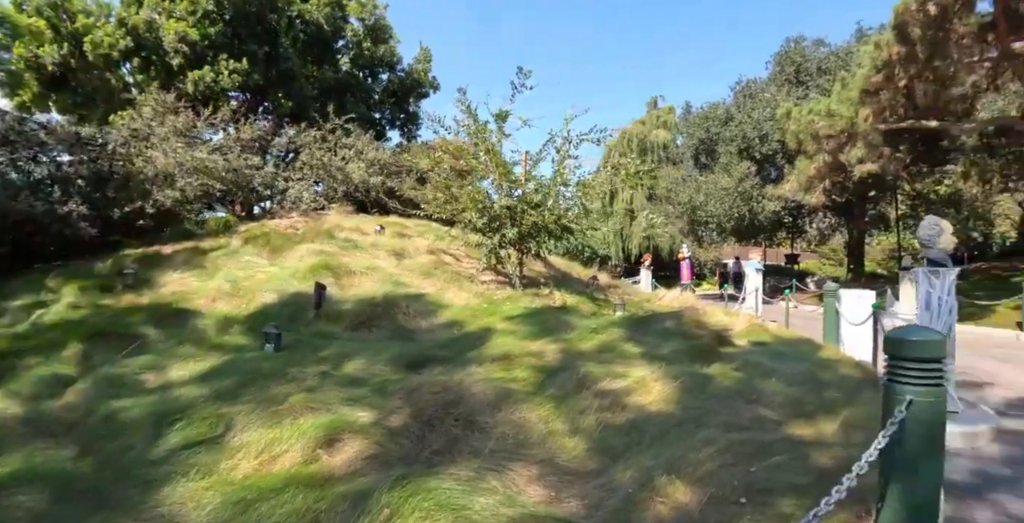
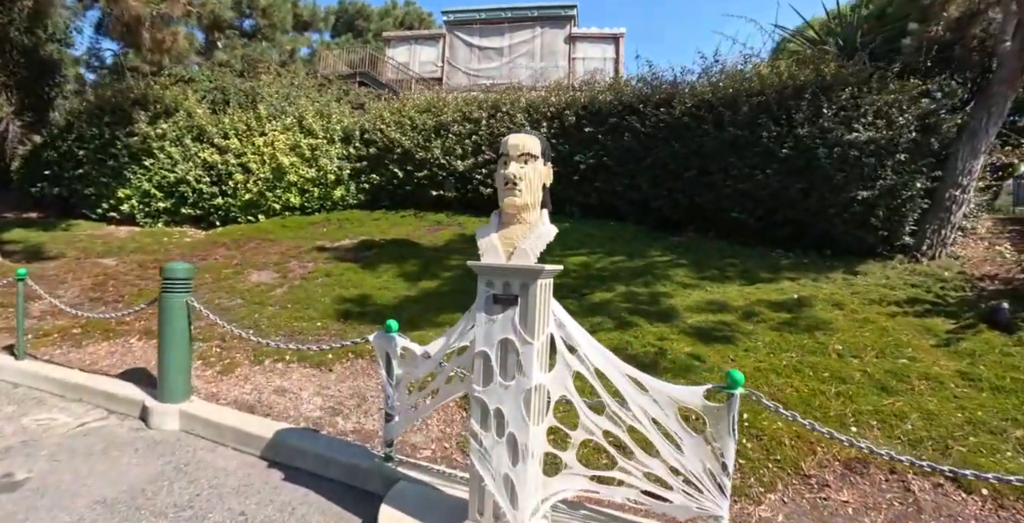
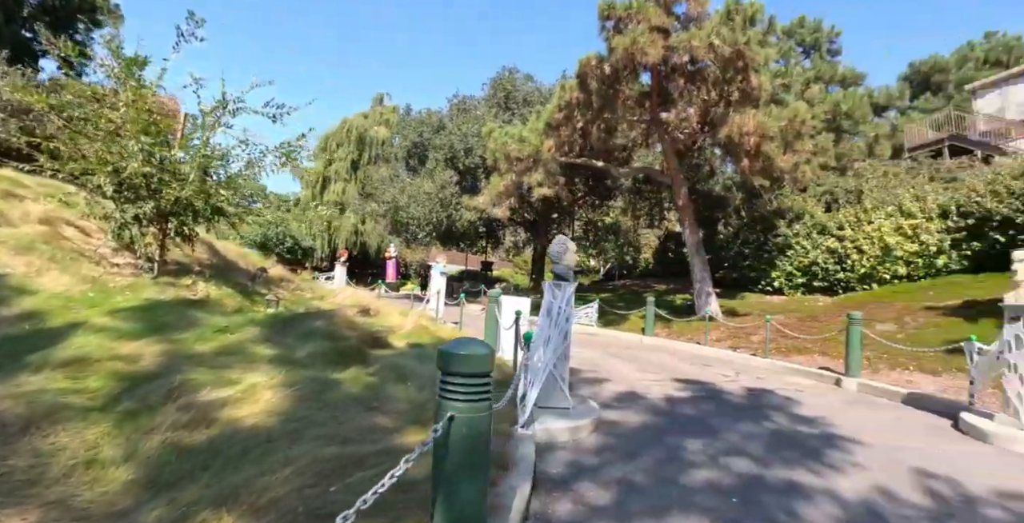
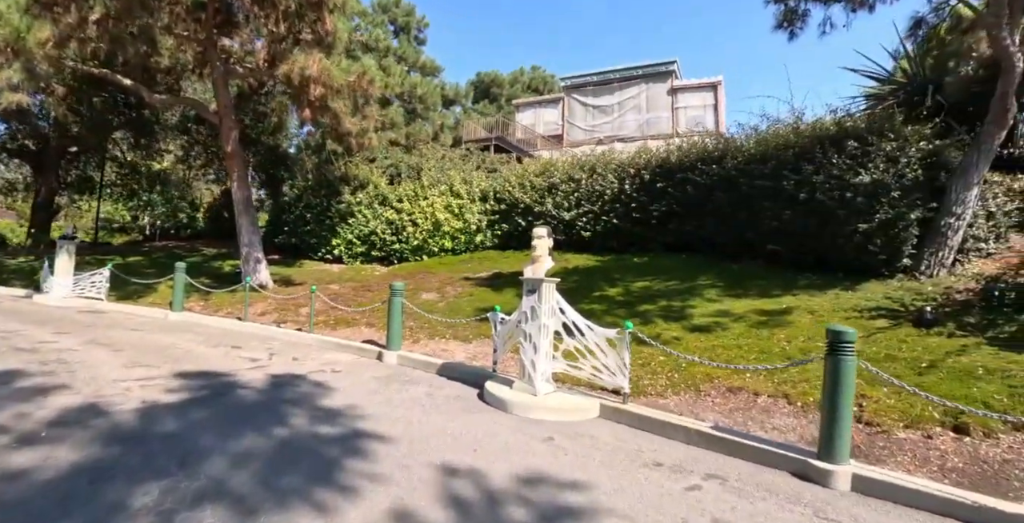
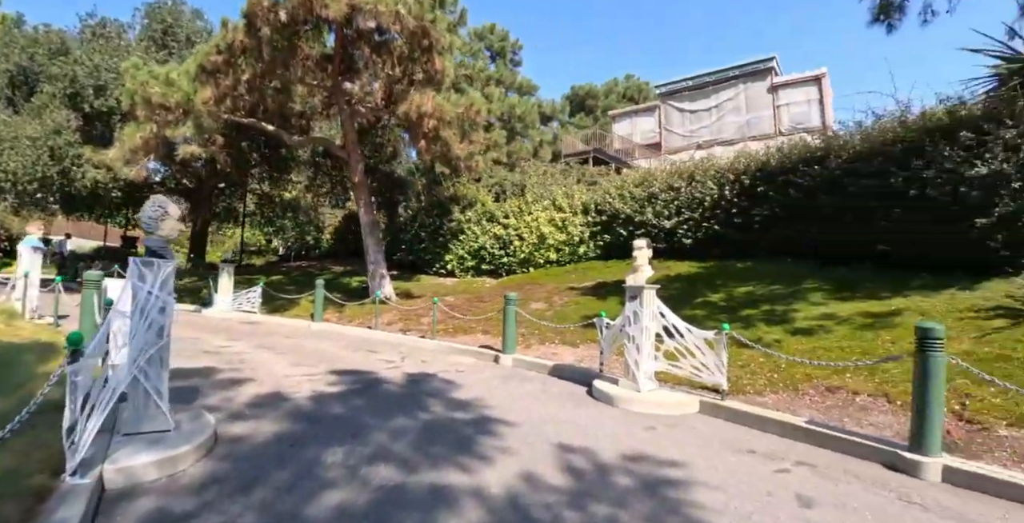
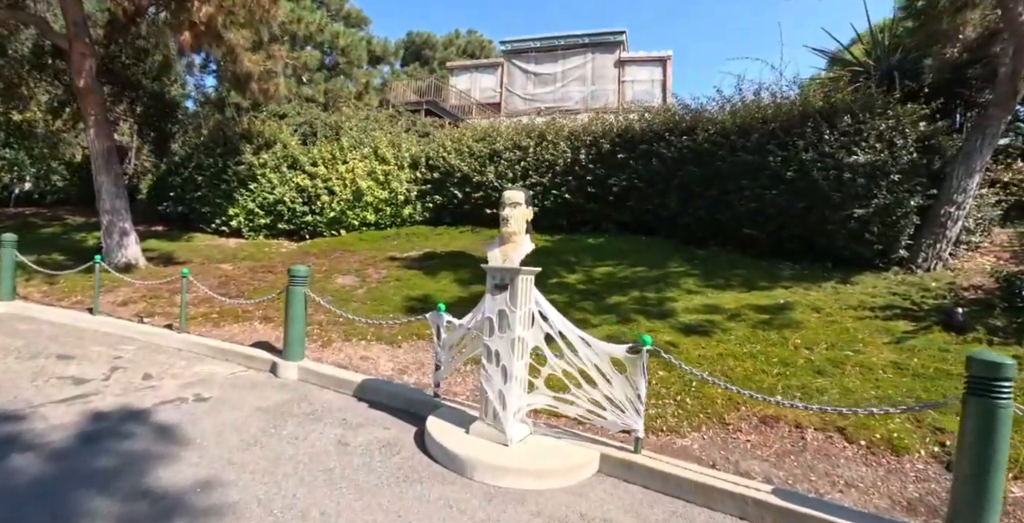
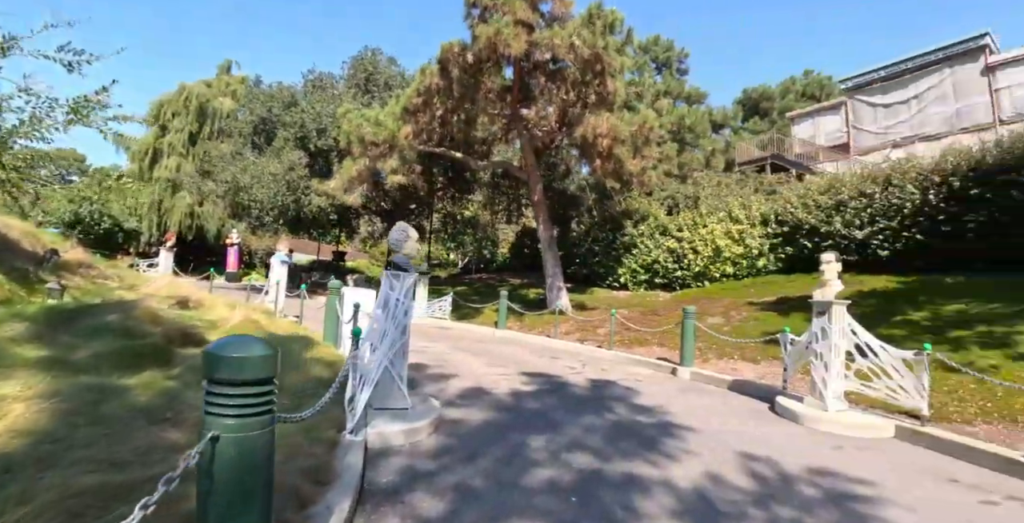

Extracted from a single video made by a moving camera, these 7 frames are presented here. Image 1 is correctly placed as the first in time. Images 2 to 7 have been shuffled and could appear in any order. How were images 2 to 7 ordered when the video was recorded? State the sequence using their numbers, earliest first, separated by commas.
3, 7, 5, 4, 6, 2
